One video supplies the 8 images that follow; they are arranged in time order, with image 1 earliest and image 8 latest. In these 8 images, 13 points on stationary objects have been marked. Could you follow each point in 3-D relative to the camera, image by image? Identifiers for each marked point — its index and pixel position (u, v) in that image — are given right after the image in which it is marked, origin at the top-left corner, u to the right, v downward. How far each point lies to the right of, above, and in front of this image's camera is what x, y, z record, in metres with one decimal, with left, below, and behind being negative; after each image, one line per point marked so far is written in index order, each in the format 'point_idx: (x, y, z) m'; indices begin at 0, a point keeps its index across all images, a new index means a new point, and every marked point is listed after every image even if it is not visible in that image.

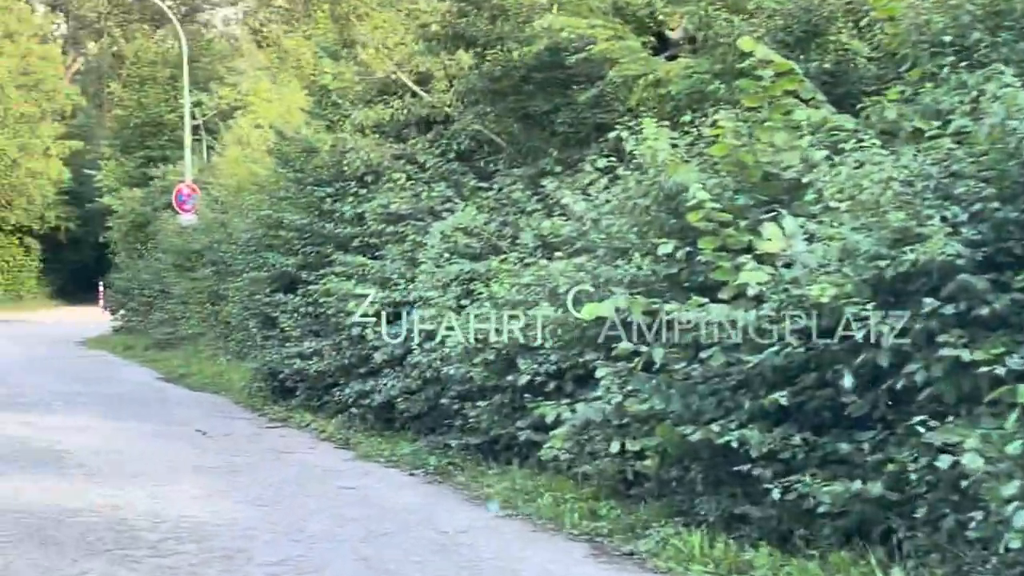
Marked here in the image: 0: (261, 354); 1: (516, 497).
0: (-2.3, -0.6, +14.2) m
1: (0.0, -1.1, +8.4) m
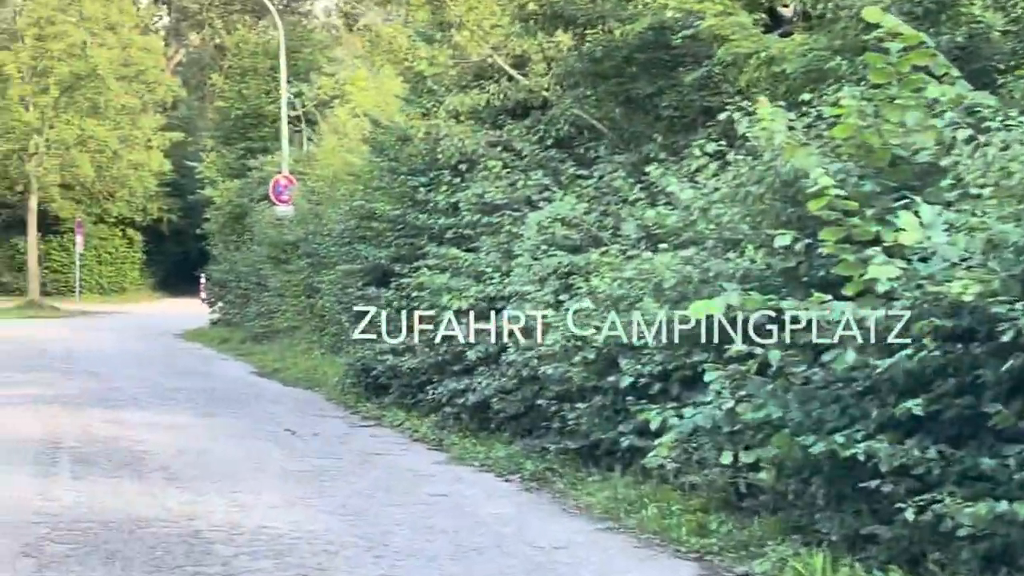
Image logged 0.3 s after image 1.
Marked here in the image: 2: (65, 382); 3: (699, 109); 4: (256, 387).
0: (-1.4, -0.5, +13.7) m
1: (+0.5, -1.1, +7.8) m
2: (-4.4, -0.9, +15.5) m
3: (+1.2, +1.1, +9.9) m
4: (-2.6, -1.0, +15.6) m
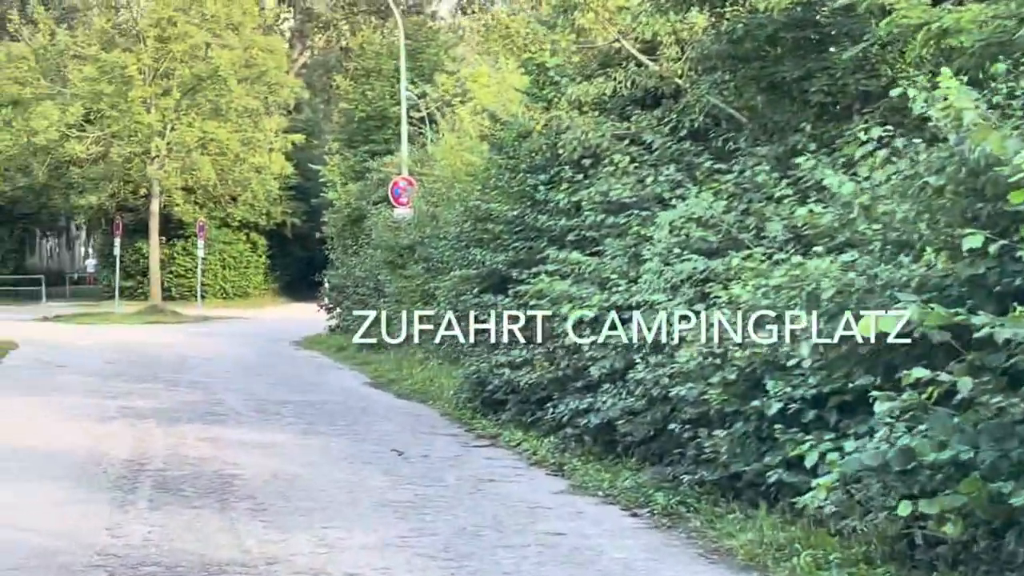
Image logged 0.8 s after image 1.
0: (-0.3, -0.6, +12.7) m
1: (+1.1, -1.1, +6.7) m
2: (-3.2, -1.0, +14.7) m
3: (+1.9, +1.1, +8.7) m
4: (-1.4, -1.0, +14.7) m
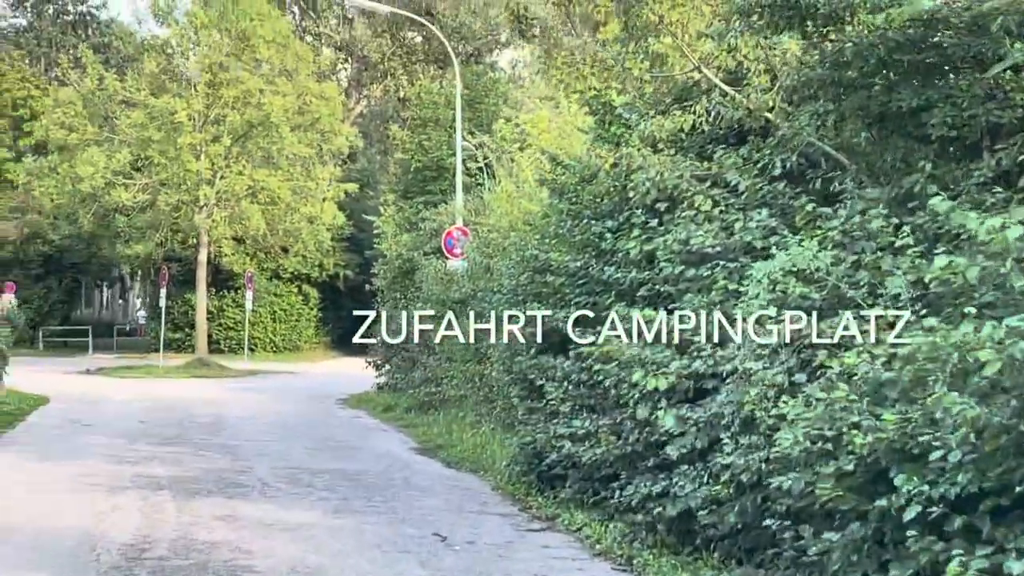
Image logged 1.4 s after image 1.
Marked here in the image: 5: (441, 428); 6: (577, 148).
0: (+0.1, -1.0, +11.3) m
1: (+1.3, -1.4, +5.2) m
2: (-2.7, -1.5, +13.4) m
3: (+2.2, +0.8, +7.3) m
4: (-0.9, -1.5, +13.4) m
5: (-0.8, -1.5, +16.9) m
6: (+0.6, +1.2, +13.9) m
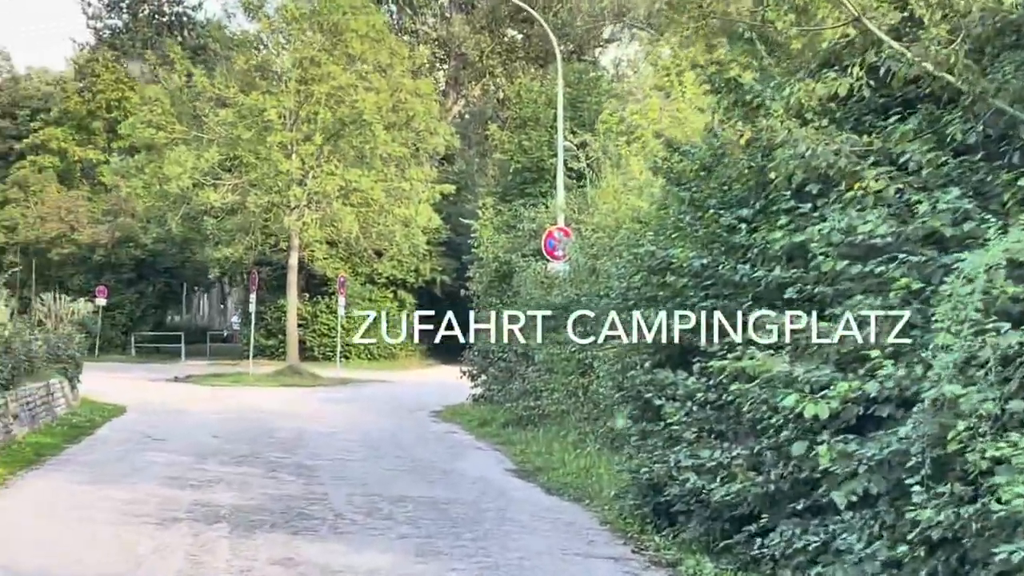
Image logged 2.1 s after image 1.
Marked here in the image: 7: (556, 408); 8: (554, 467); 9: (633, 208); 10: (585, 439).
0: (+0.8, -1.0, +9.7) m
1: (+1.6, -1.4, +3.5) m
2: (-1.9, -1.5, +11.9) m
3: (+2.6, +0.8, +5.6) m
4: (0.0, -1.6, +11.8) m
5: (+0.3, -1.5, +15.3) m
6: (+1.4, +1.2, +12.3) m
7: (+0.5, -1.2, +16.0) m
8: (+0.4, -1.6, +13.7) m
9: (+1.1, +0.7, +14.2) m
10: (+0.7, -1.3, +14.0) m
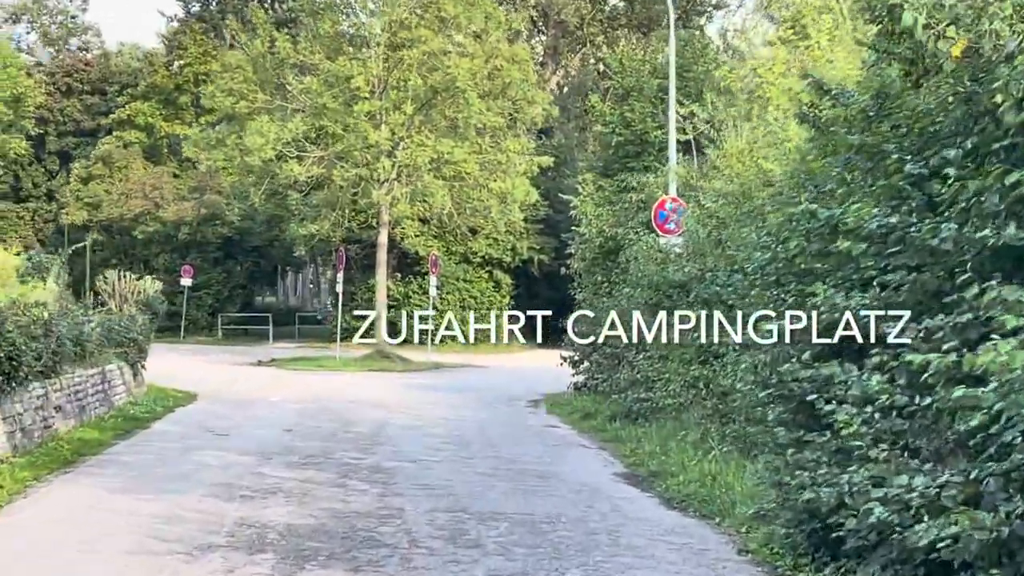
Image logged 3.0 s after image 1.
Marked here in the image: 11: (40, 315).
0: (+1.4, -0.9, +7.6) m
1: (+1.8, -1.3, +1.4) m
2: (-1.1, -1.3, +10.0) m
3: (+3.0, +0.8, +3.4) m
4: (+0.7, -1.4, +9.8) m
5: (+1.2, -1.3, +13.3) m
6: (+2.2, +1.4, +10.1) m
7: (+1.4, -1.0, +13.9) m
8: (+1.2, -1.4, +11.6) m
9: (+2.0, +0.9, +12.1) m
10: (+1.5, -1.1, +12.0) m
11: (-3.9, -0.2, +13.1) m
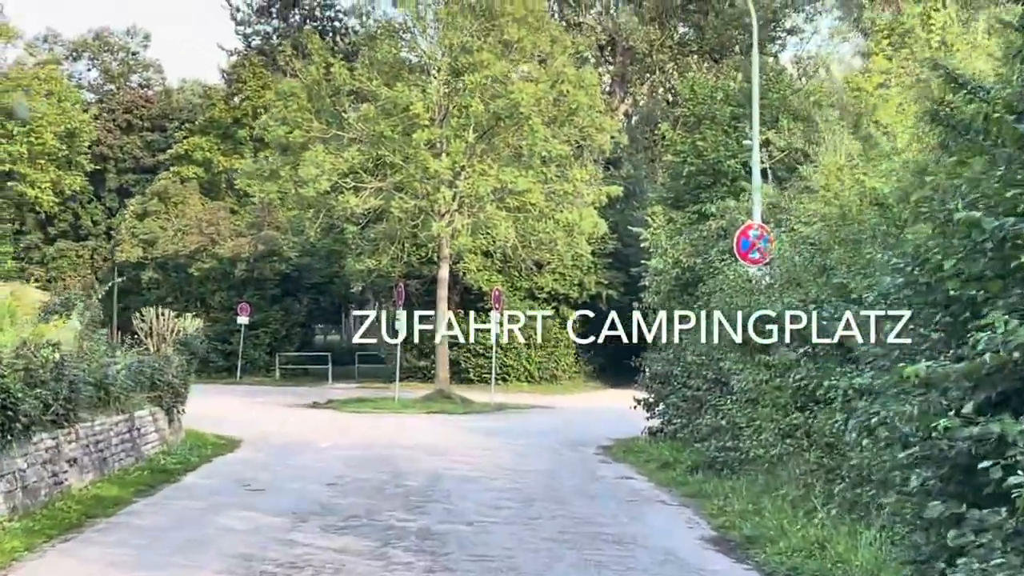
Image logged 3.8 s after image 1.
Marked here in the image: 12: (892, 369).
0: (+1.6, -1.0, +5.9) m
1: (+1.8, -1.3, -0.3) m
2: (-0.8, -1.5, +8.5) m
3: (+3.1, +0.8, +1.7) m
4: (+1.0, -1.6, +8.1) m
5: (+1.7, -1.6, +11.6) m
6: (+2.5, +1.2, +8.5) m
7: (+2.0, -1.3, +12.2) m
8: (+1.6, -1.6, +9.9) m
9: (+2.4, +0.7, +10.5) m
10: (+2.0, -1.4, +10.3) m
11: (-3.4, -0.5, +11.7) m
12: (+1.7, -0.4, +7.4) m
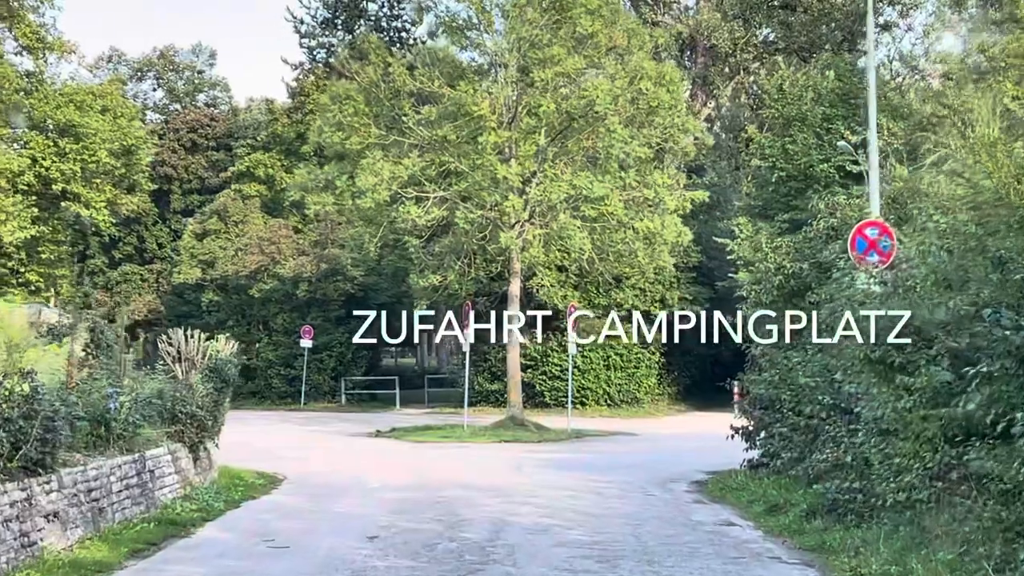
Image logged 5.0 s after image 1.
0: (+1.8, -1.0, +3.5) m
1: (+1.7, -1.1, -2.7) m
2: (-0.4, -1.5, +6.2) m
3: (+3.0, +1.0, -0.8) m
4: (+1.3, -1.6, +5.7) m
5: (+2.2, -1.6, +9.2) m
6: (+2.8, +1.2, +6.0) m
7: (+2.5, -1.3, +9.8) m
8: (+2.0, -1.6, +7.5) m
9: (+2.8, +0.7, +8.0) m
10: (+2.4, -1.4, +7.8) m
11: (-3.0, -0.6, +9.5) m
12: (+2.0, -0.3, +5.0) m
